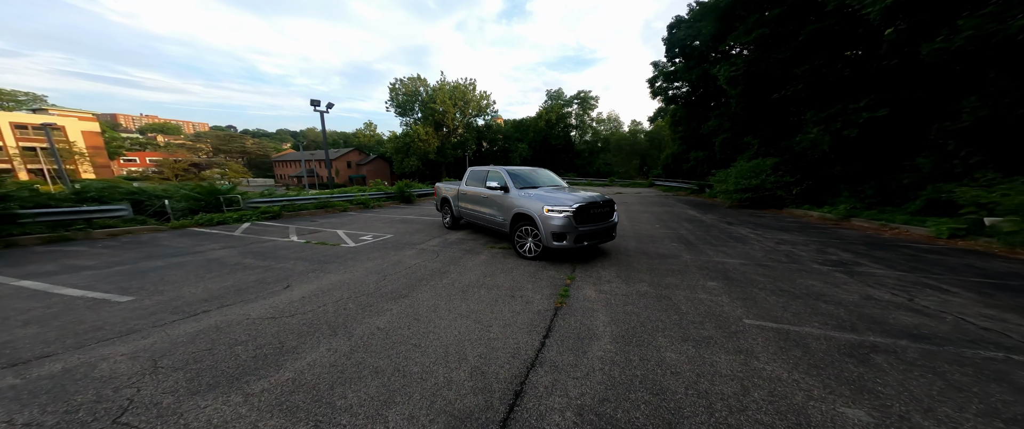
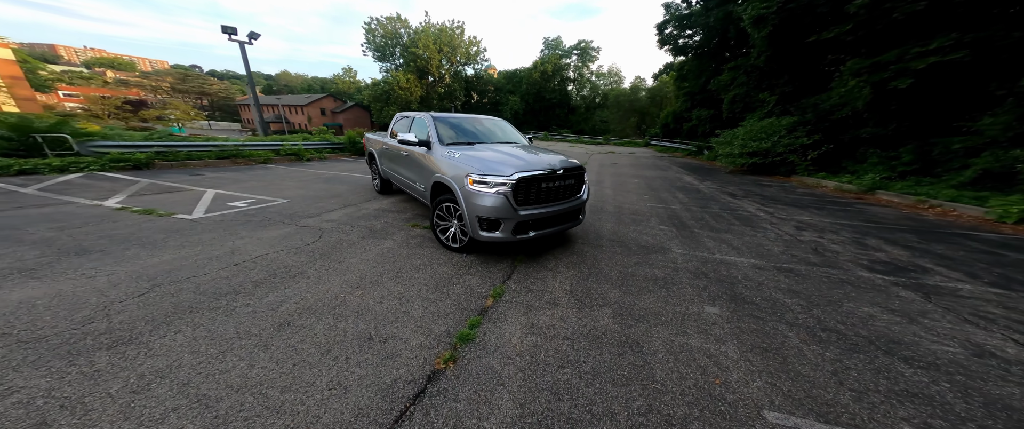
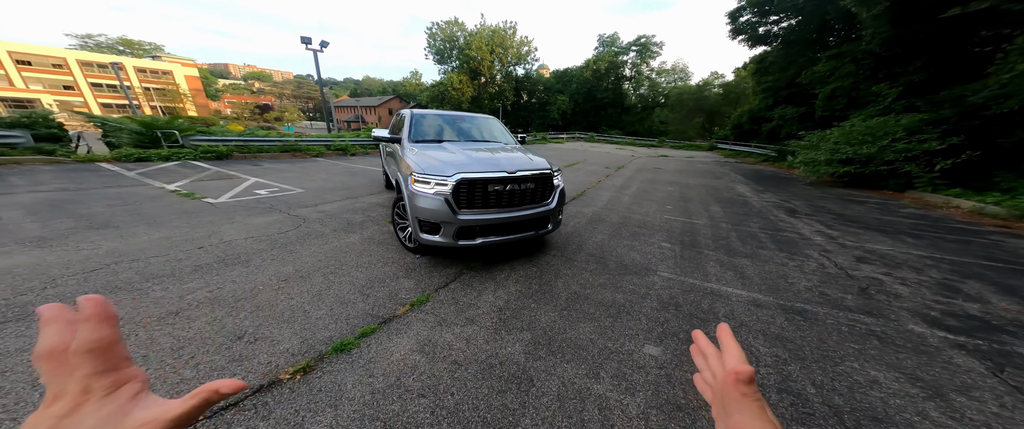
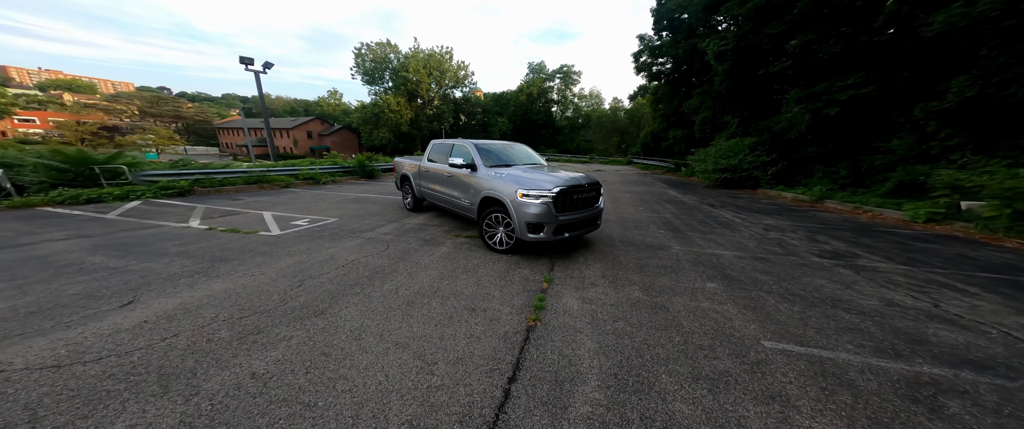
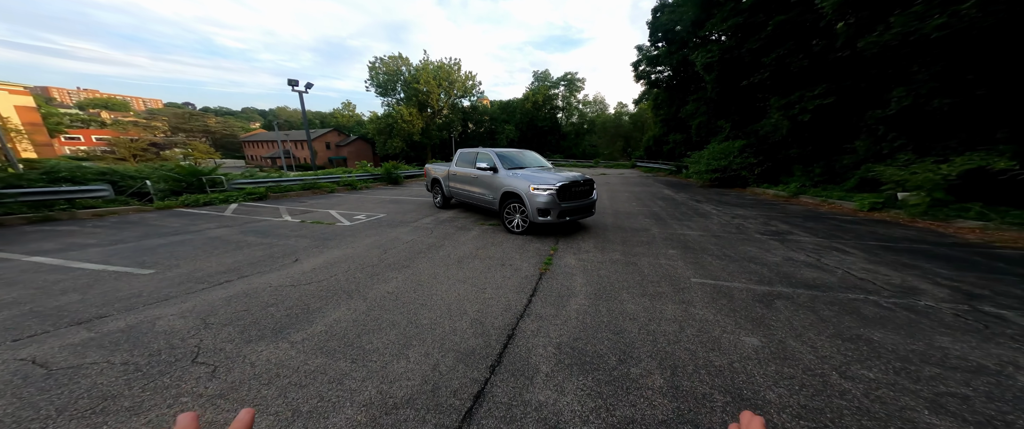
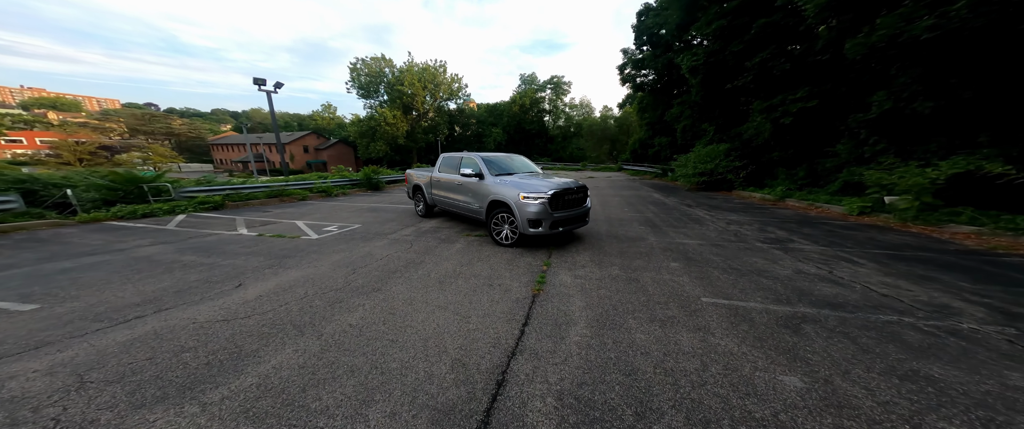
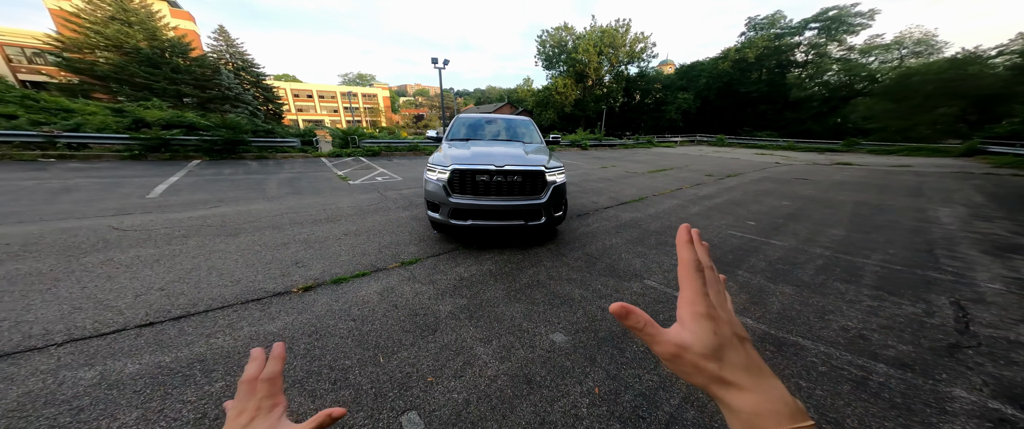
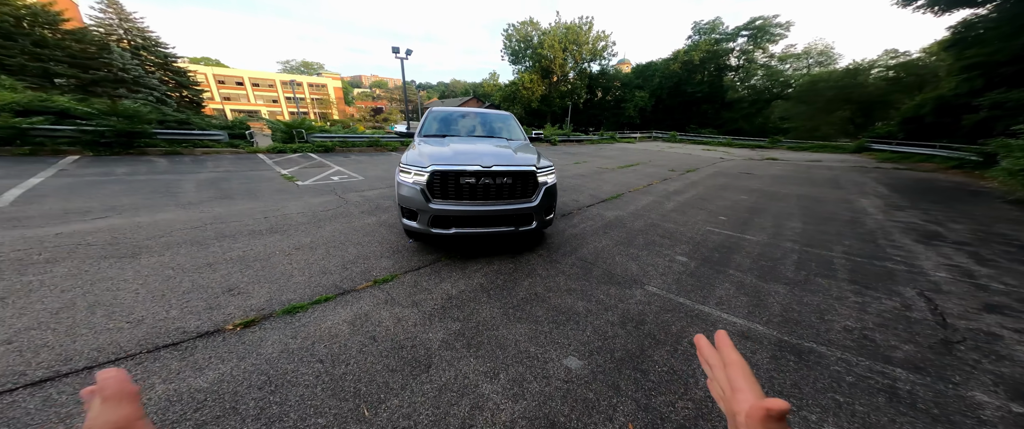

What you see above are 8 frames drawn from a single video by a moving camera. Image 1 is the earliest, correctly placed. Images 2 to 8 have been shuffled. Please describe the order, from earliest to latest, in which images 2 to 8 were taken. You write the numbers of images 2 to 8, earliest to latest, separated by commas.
5, 6, 4, 2, 3, 8, 7
